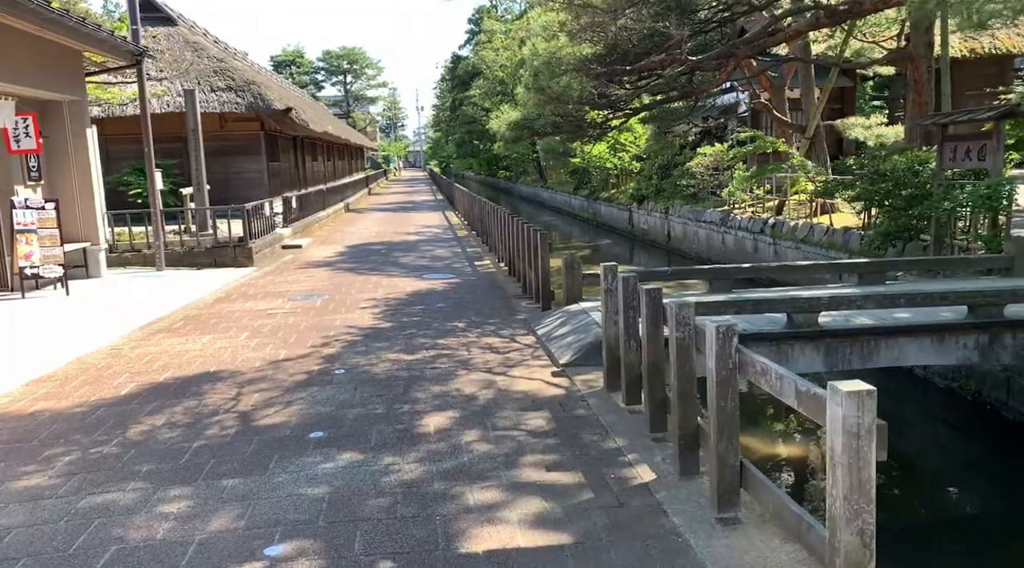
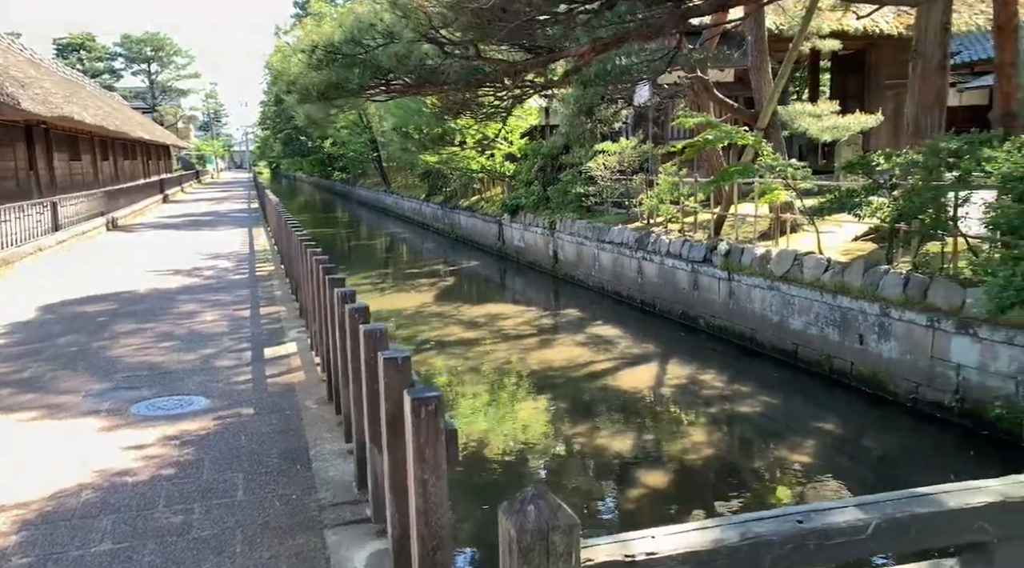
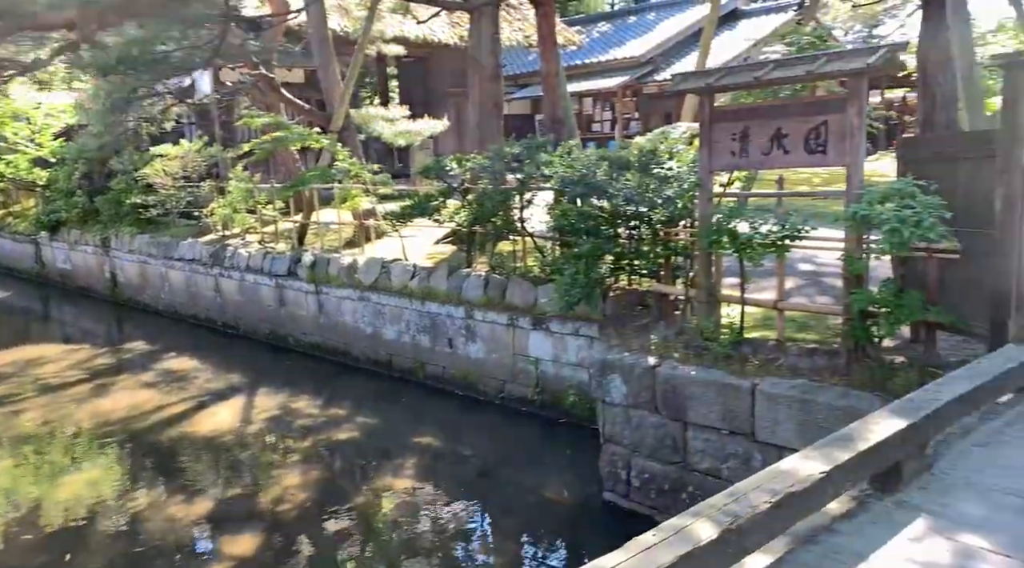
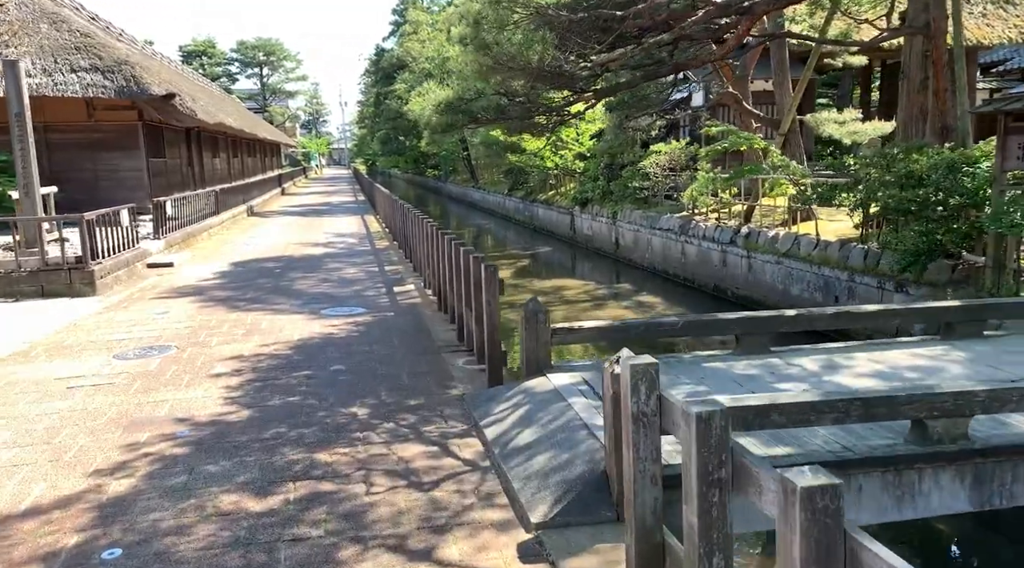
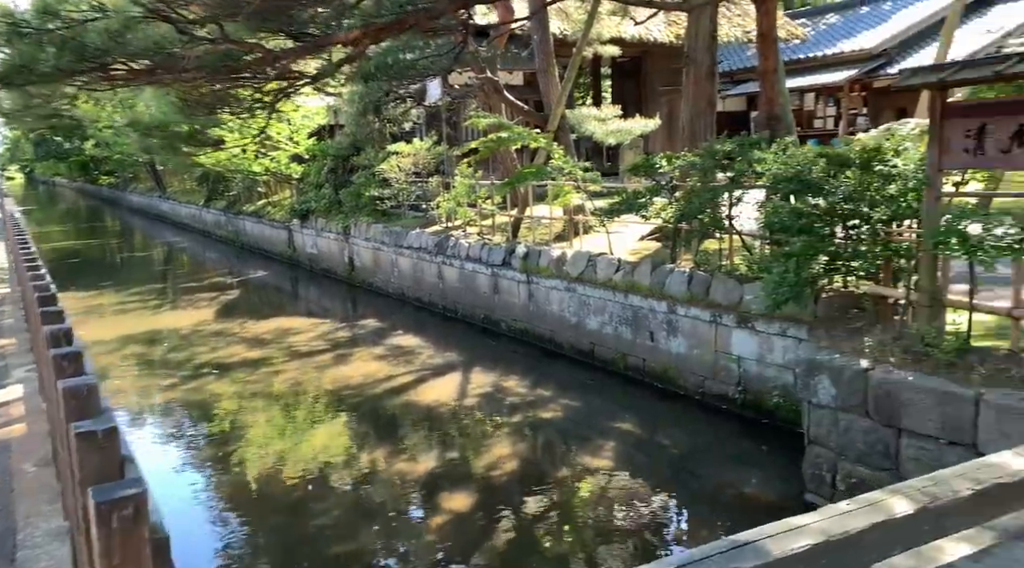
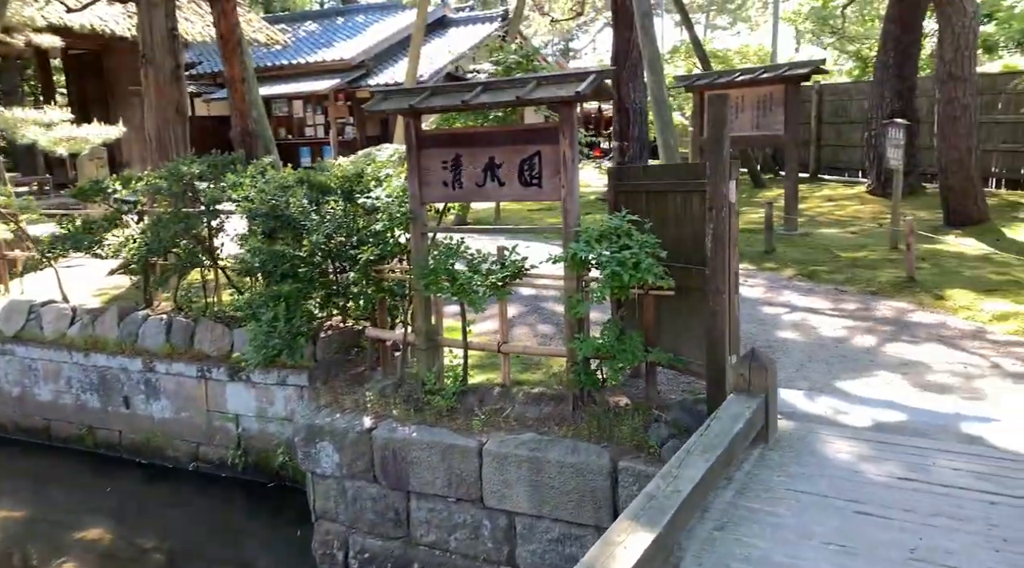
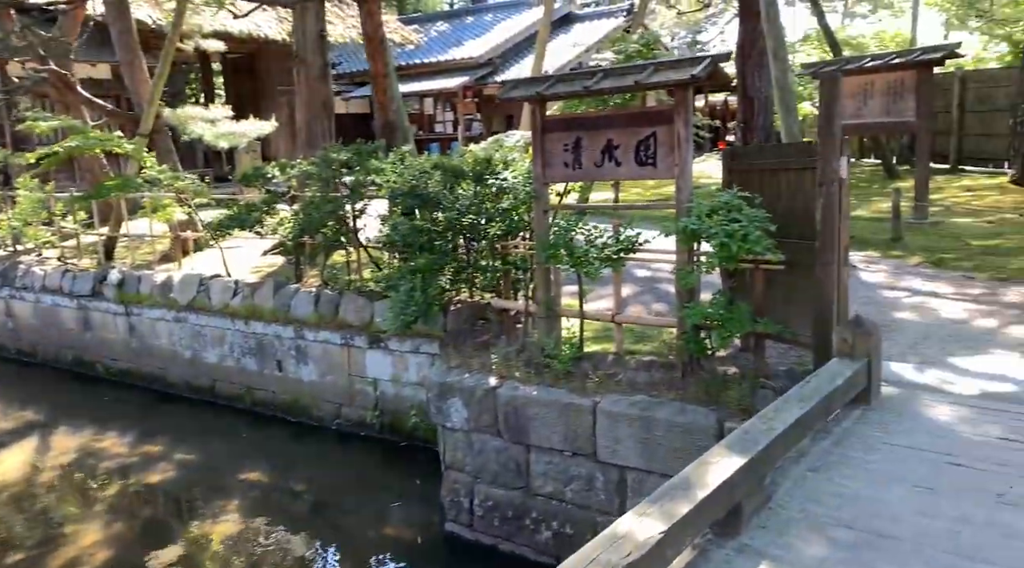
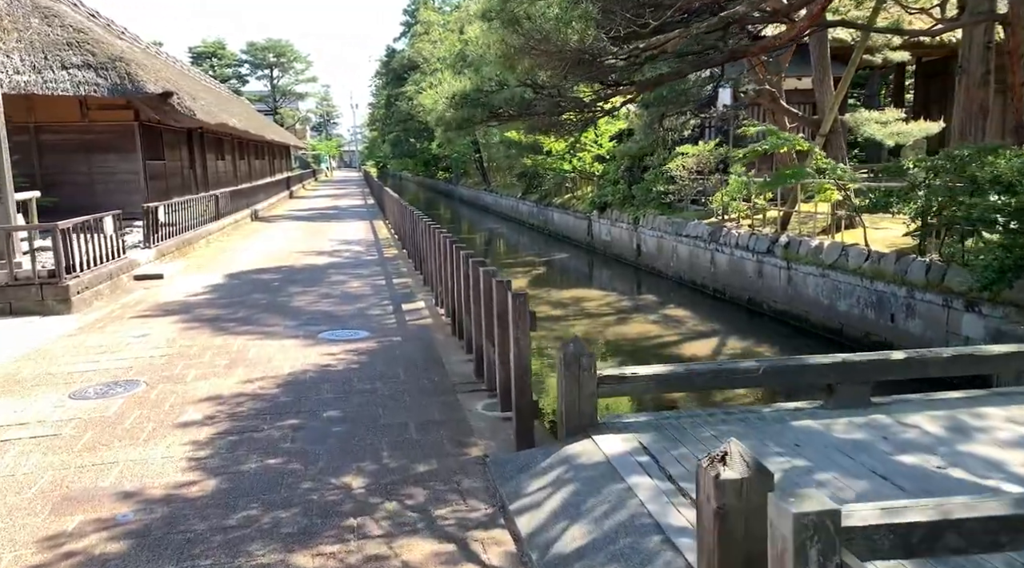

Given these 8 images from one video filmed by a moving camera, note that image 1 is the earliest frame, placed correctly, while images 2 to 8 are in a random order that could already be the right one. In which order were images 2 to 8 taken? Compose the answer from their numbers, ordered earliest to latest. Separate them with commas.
4, 8, 2, 5, 3, 7, 6
